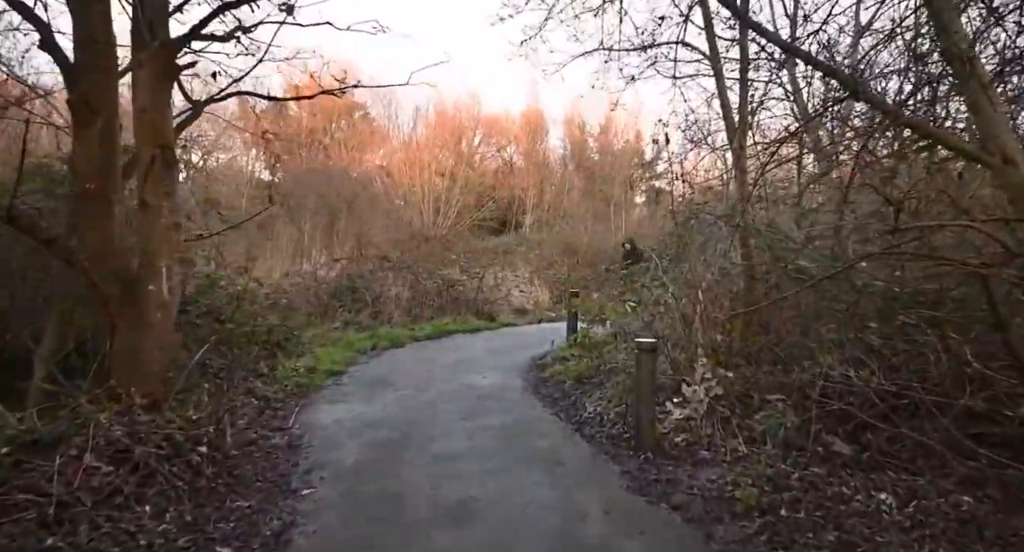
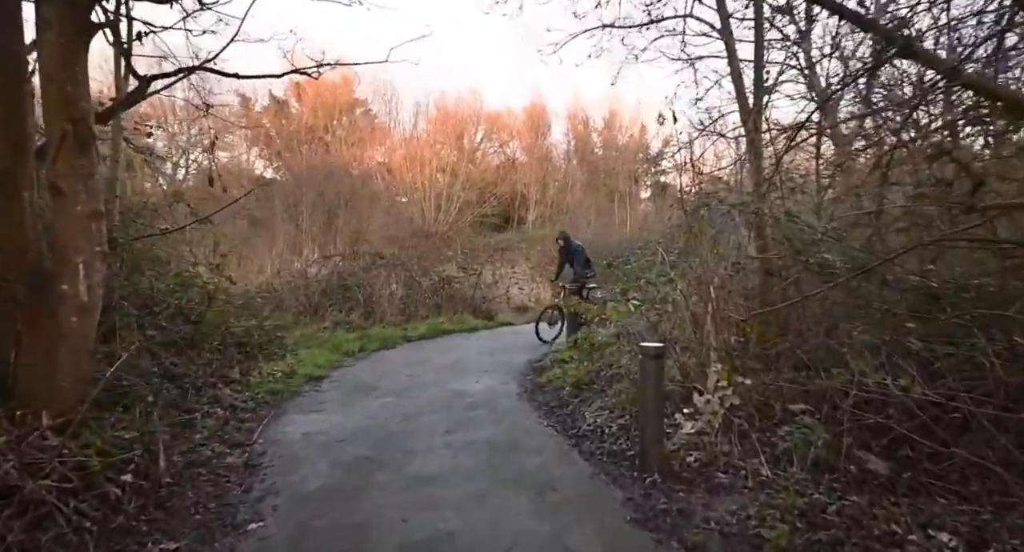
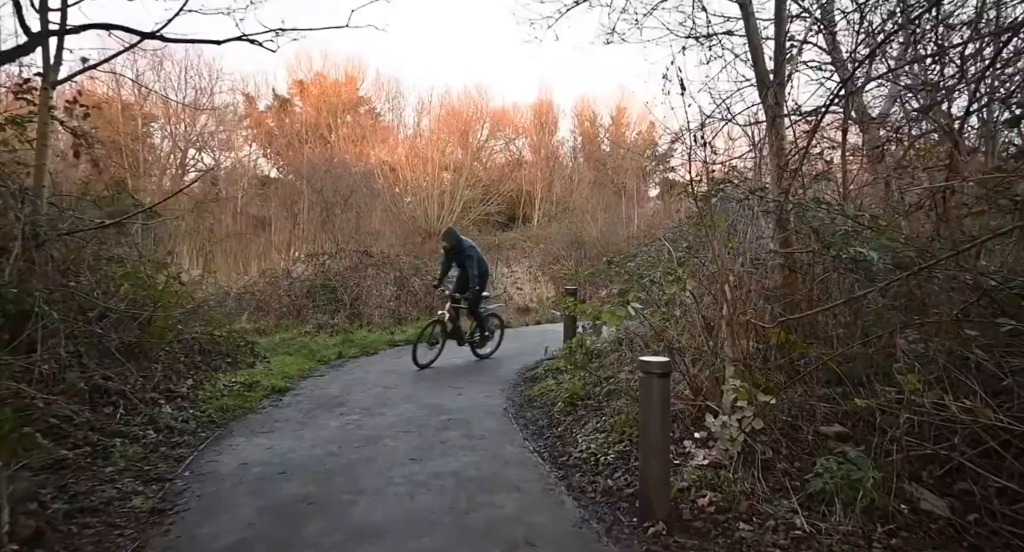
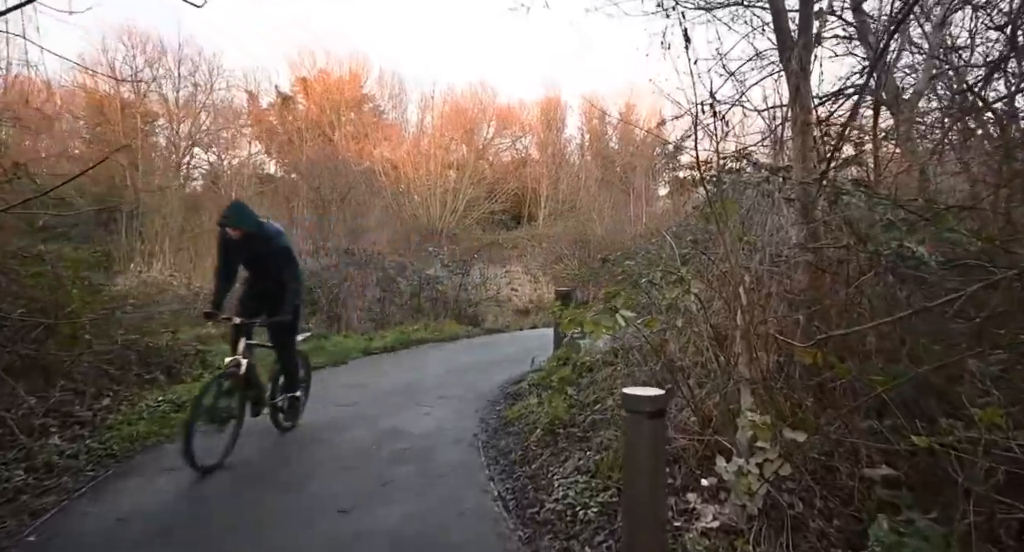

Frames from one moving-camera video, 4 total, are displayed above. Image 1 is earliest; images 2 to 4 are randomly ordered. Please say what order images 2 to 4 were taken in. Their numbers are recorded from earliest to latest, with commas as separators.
2, 3, 4
